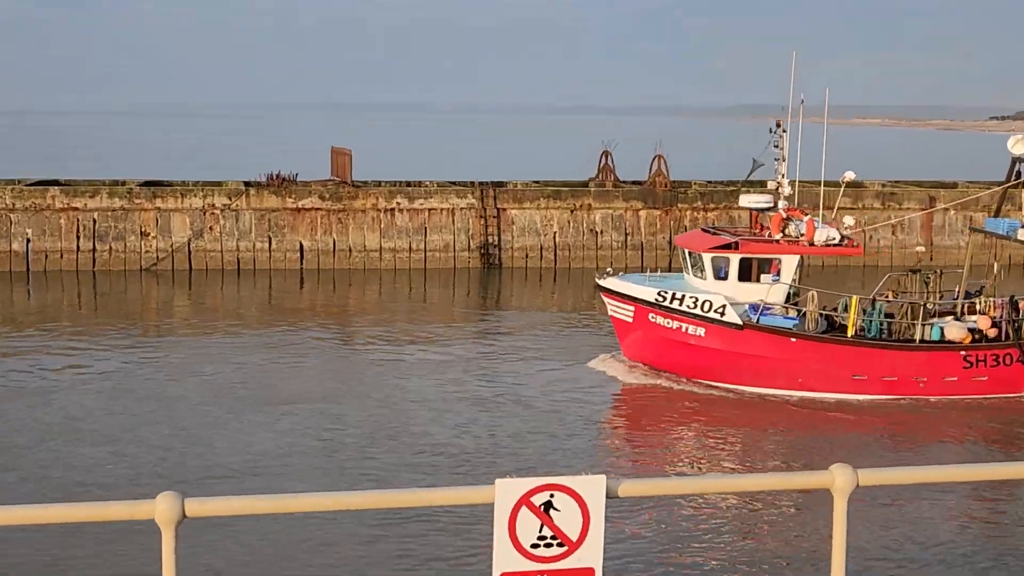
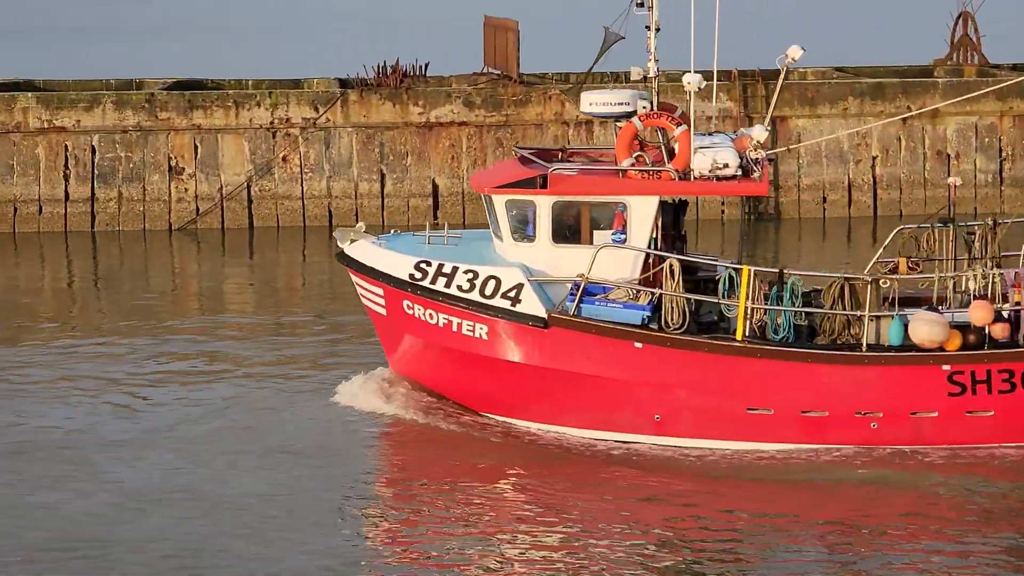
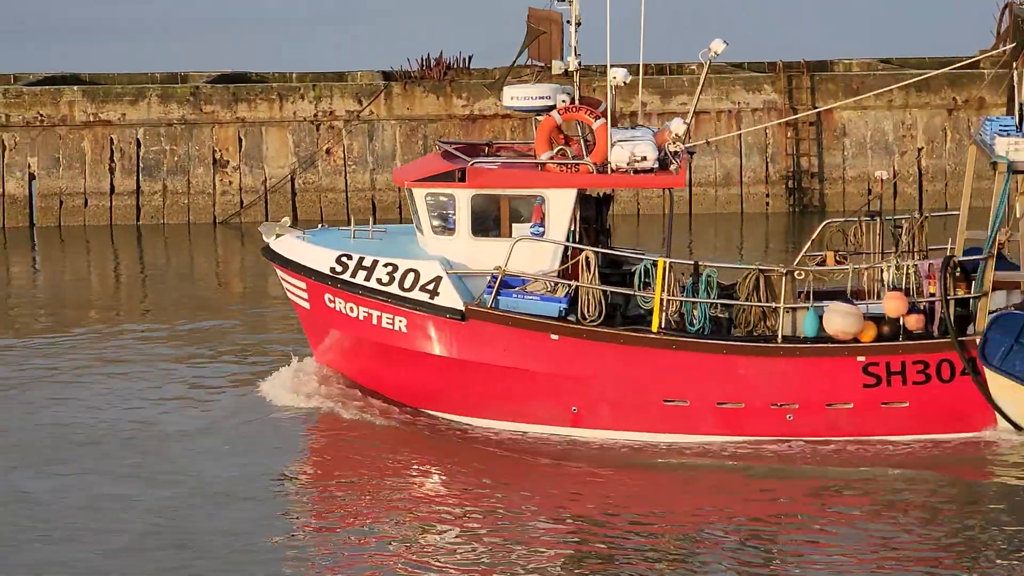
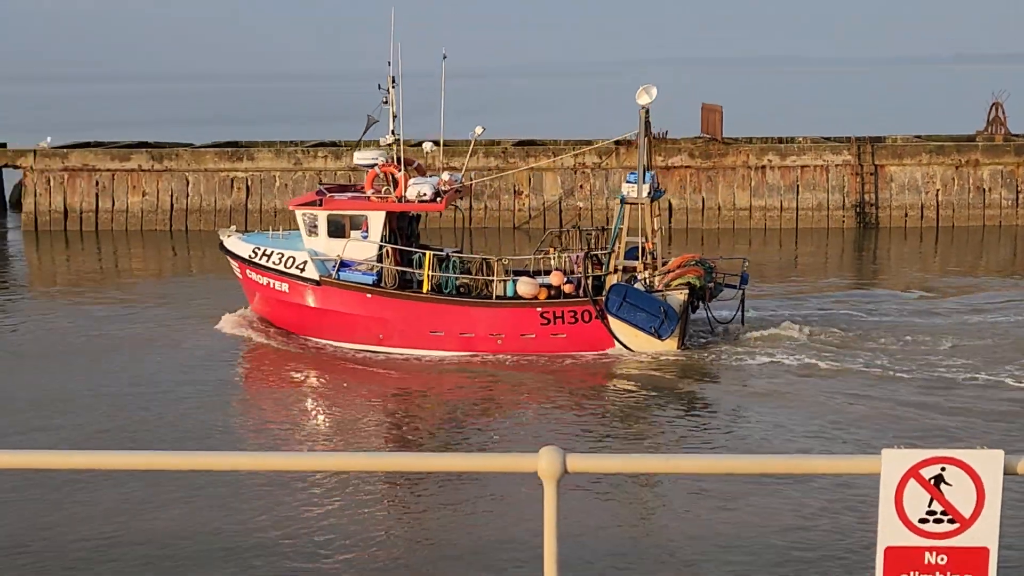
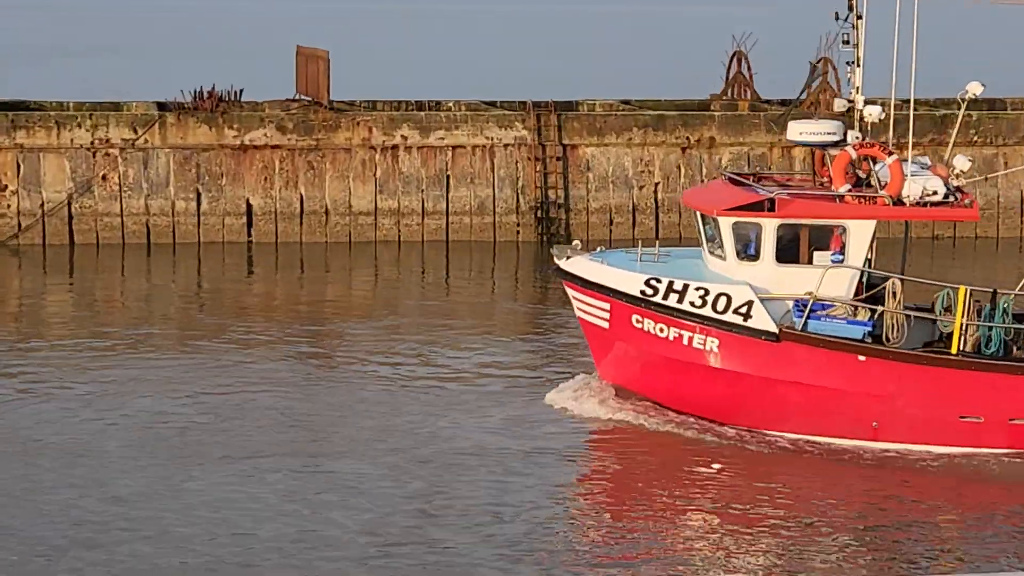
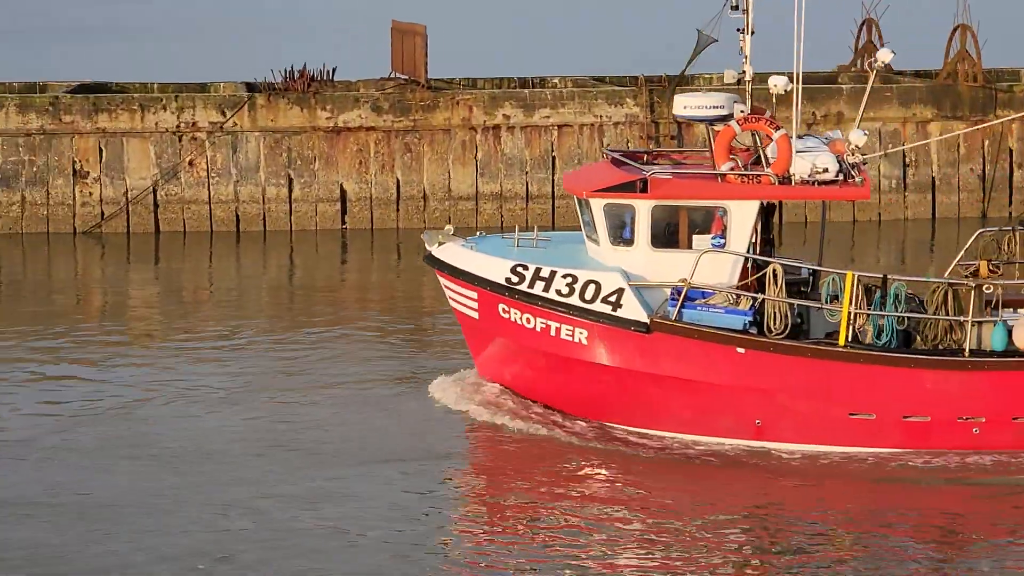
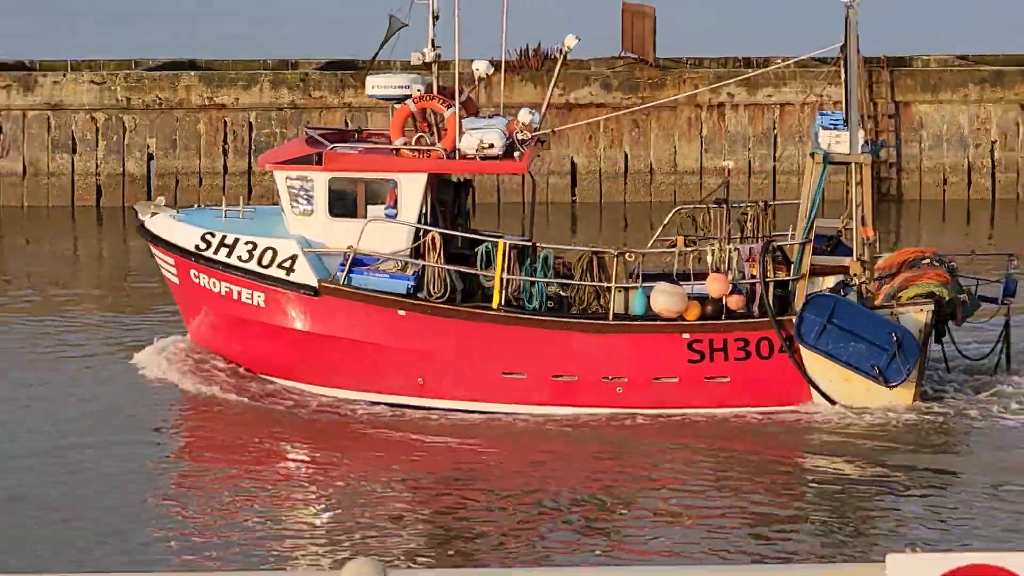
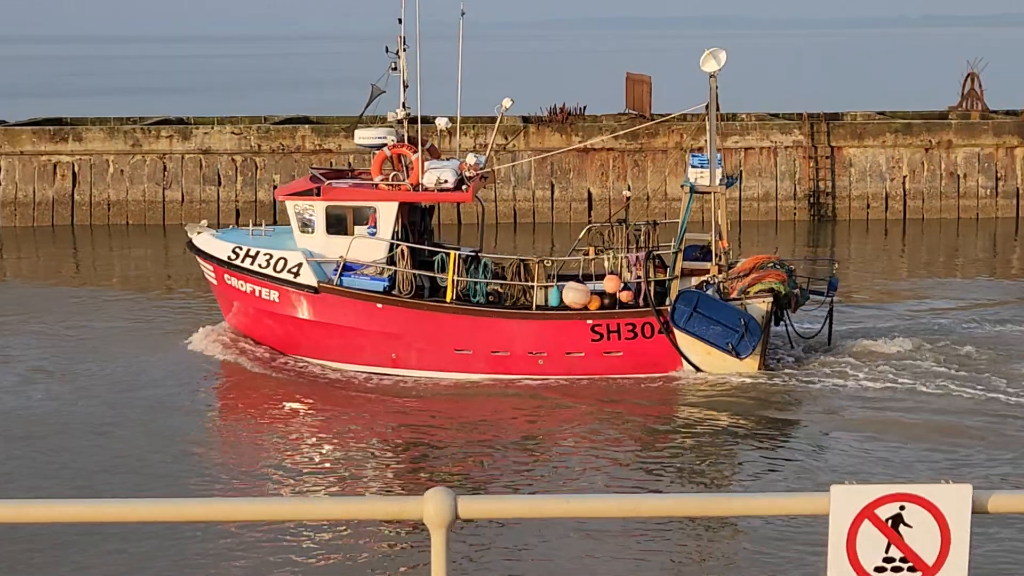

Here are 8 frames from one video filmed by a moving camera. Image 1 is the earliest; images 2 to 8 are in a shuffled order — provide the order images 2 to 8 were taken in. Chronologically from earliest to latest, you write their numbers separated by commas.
5, 6, 2, 3, 7, 8, 4
